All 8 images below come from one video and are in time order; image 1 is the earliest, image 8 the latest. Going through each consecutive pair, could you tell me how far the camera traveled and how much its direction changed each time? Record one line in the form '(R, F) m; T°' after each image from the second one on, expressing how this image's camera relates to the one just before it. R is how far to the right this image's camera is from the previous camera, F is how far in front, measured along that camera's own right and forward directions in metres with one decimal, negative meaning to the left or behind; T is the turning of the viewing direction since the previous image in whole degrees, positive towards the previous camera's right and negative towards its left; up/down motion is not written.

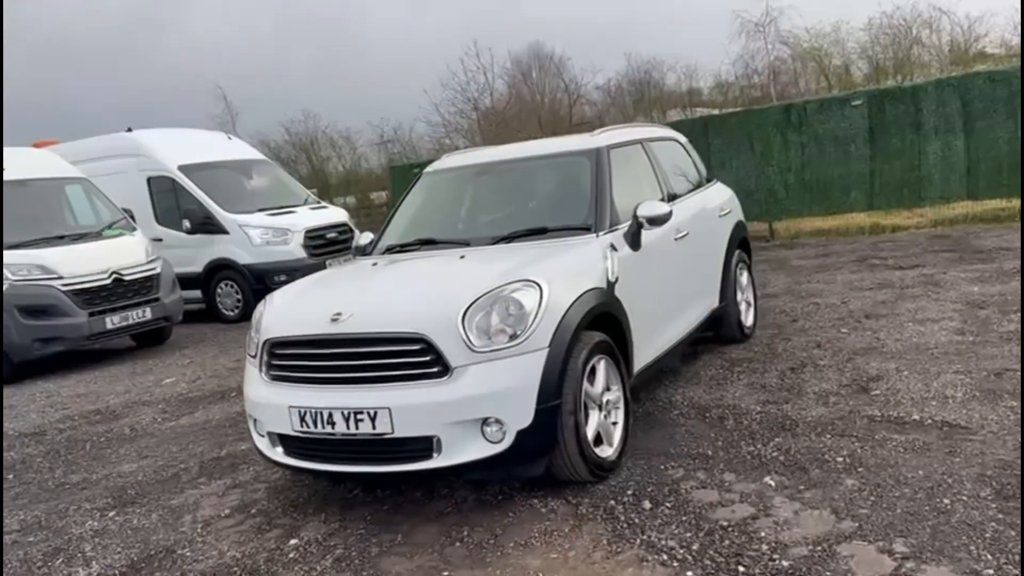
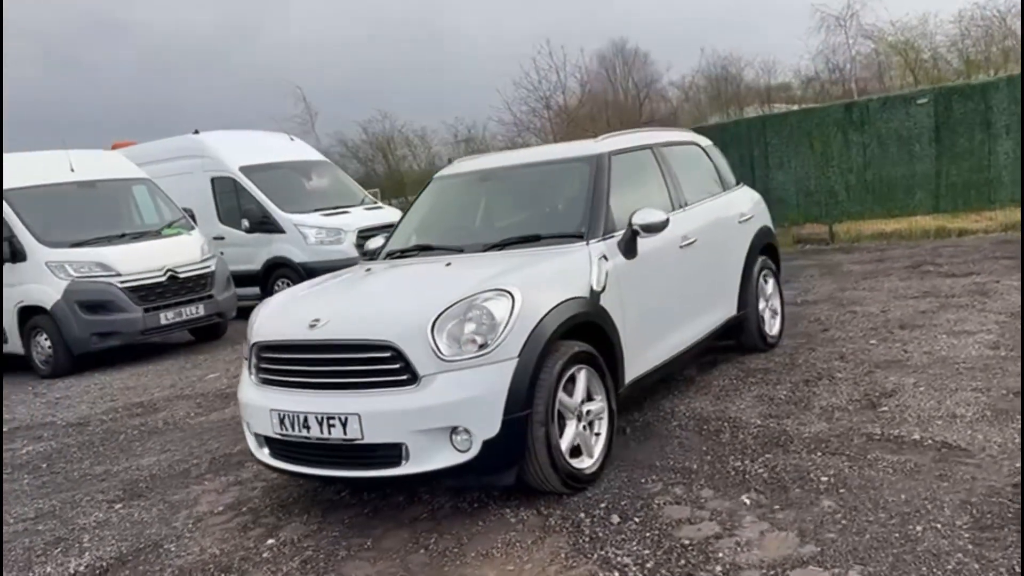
(+0.5, 0.0) m; -5°
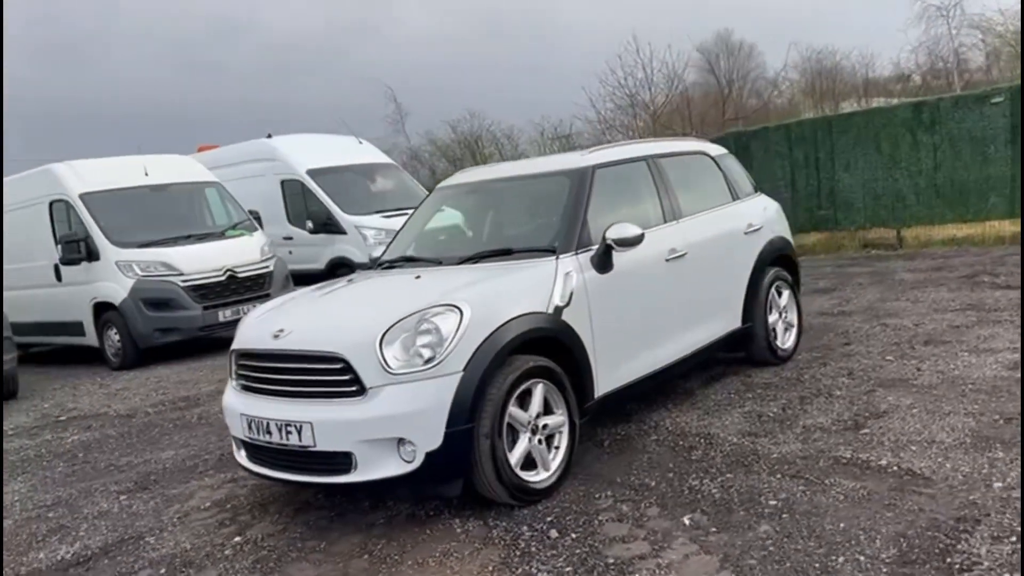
(+0.7, 0.0) m; -7°
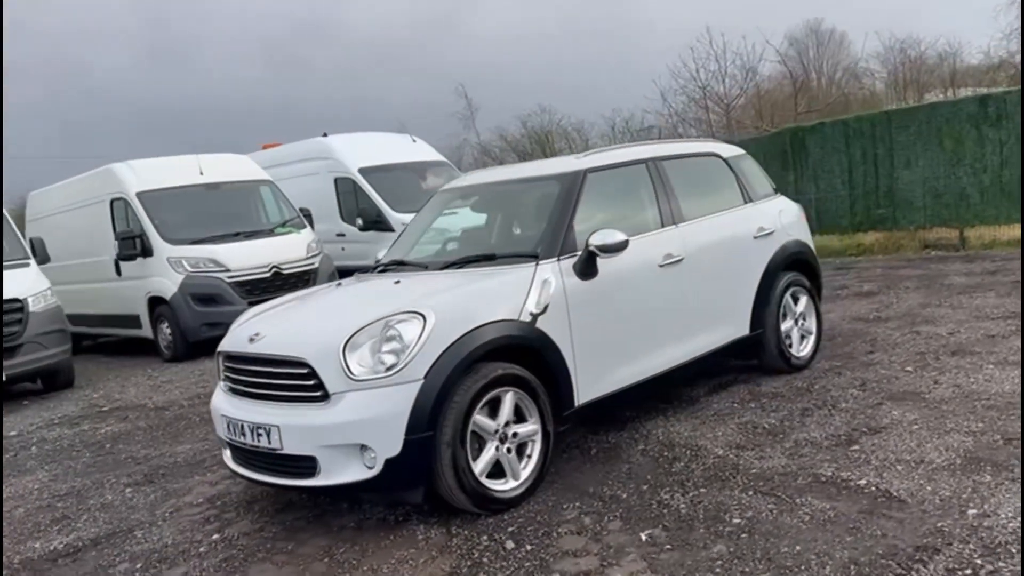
(+0.5, 0.0) m; -5°
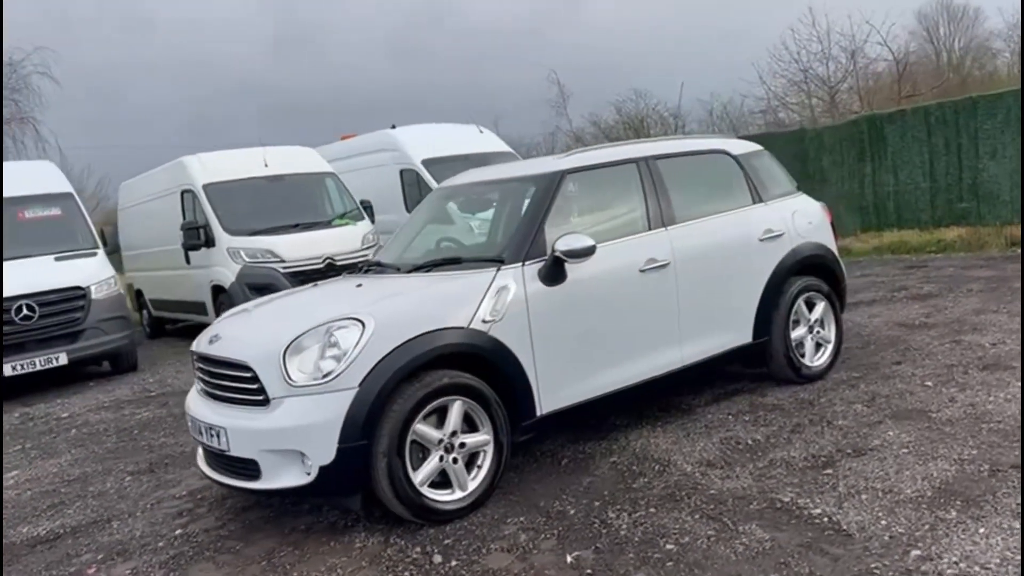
(+0.7, +0.2) m; -7°
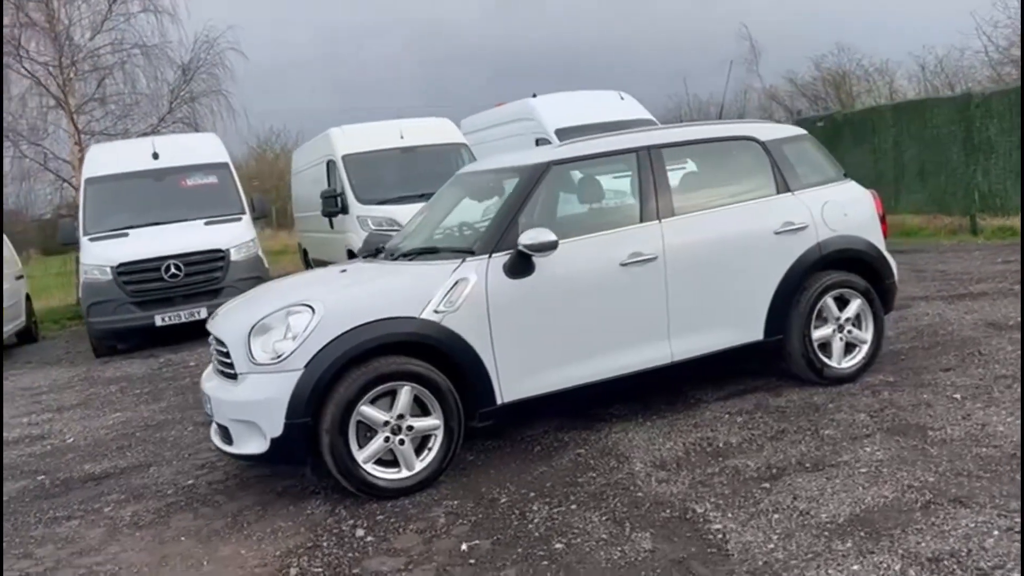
(+1.2, 0.0) m; -14°
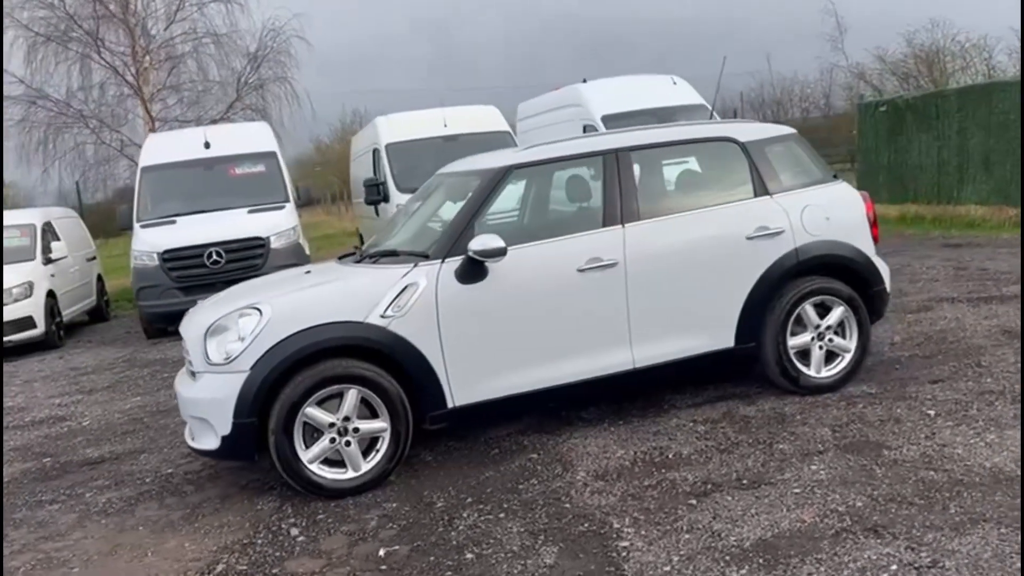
(+0.7, 0.0) m; -6°
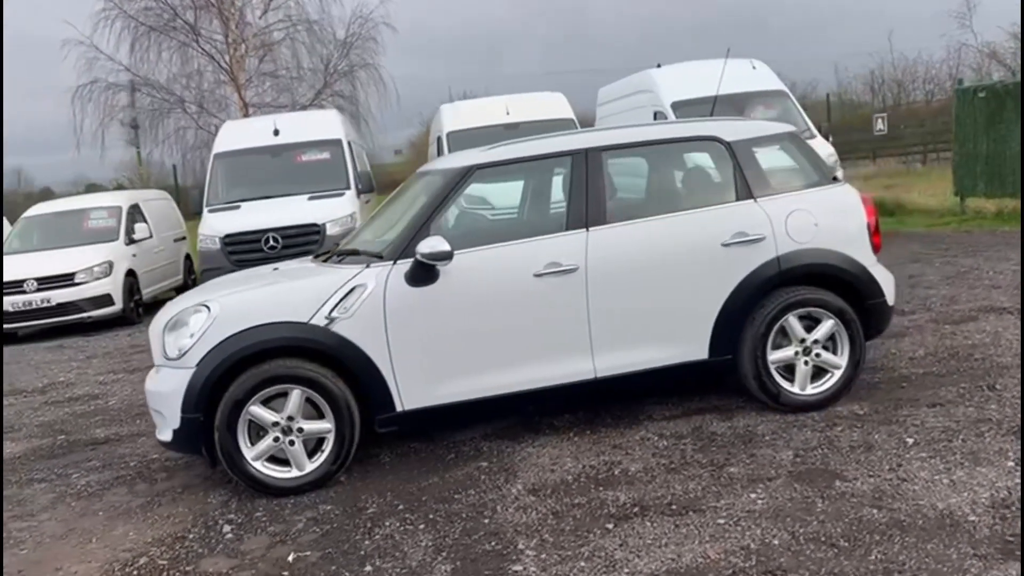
(+0.9, +0.2) m; -8°
